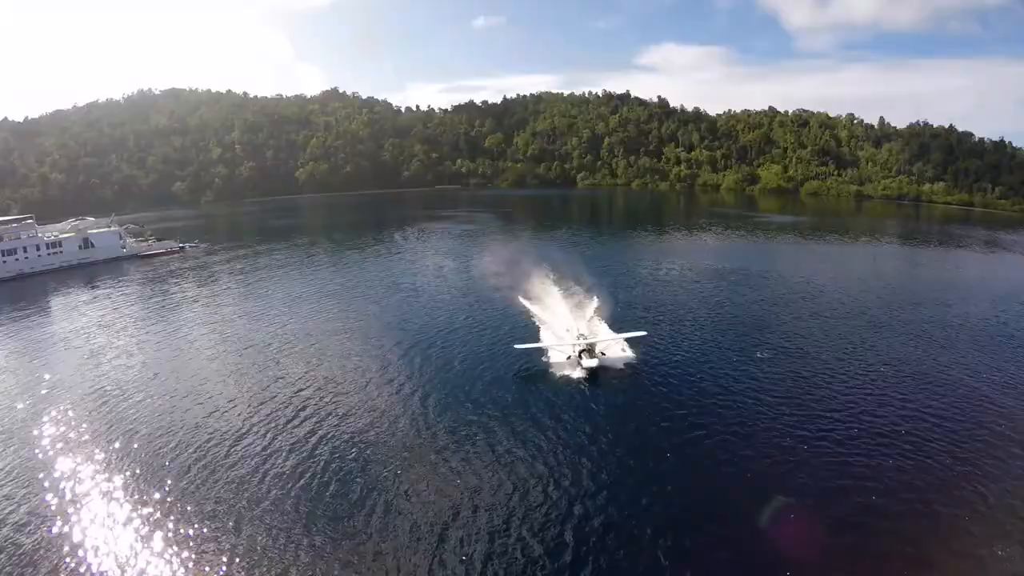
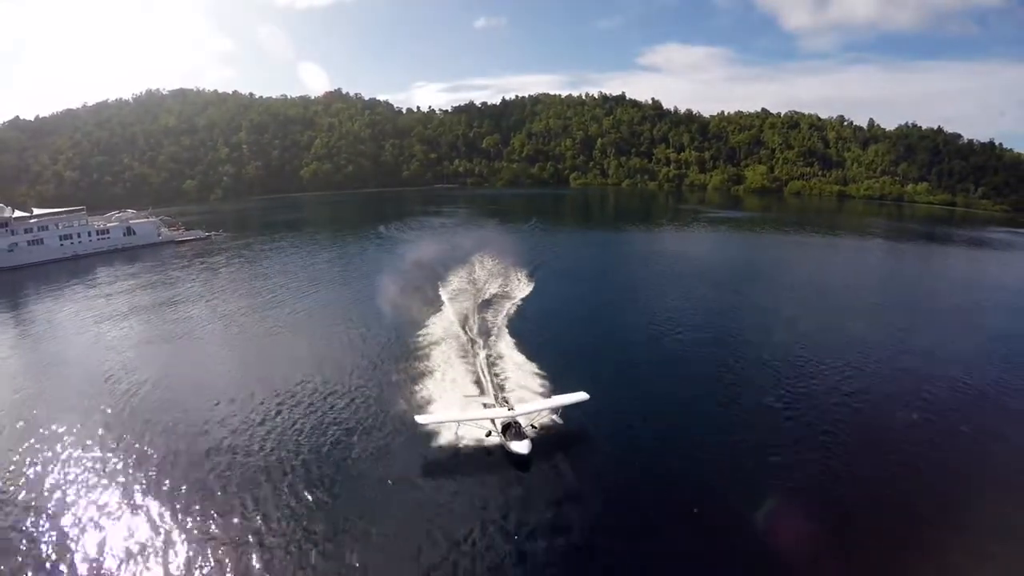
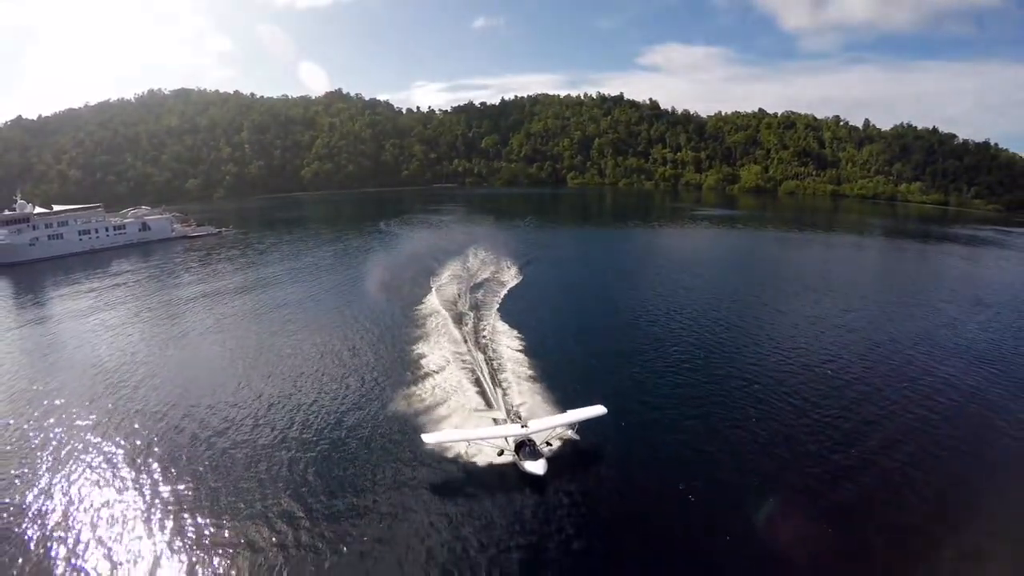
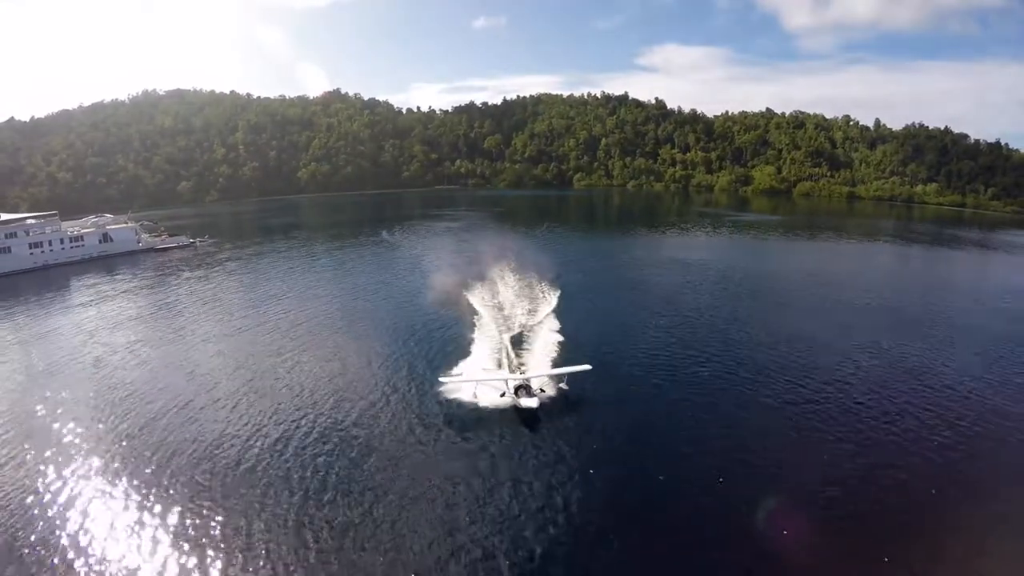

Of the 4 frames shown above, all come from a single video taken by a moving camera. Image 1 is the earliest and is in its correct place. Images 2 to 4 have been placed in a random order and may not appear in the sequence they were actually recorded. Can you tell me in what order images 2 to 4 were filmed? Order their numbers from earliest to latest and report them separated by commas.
4, 2, 3
